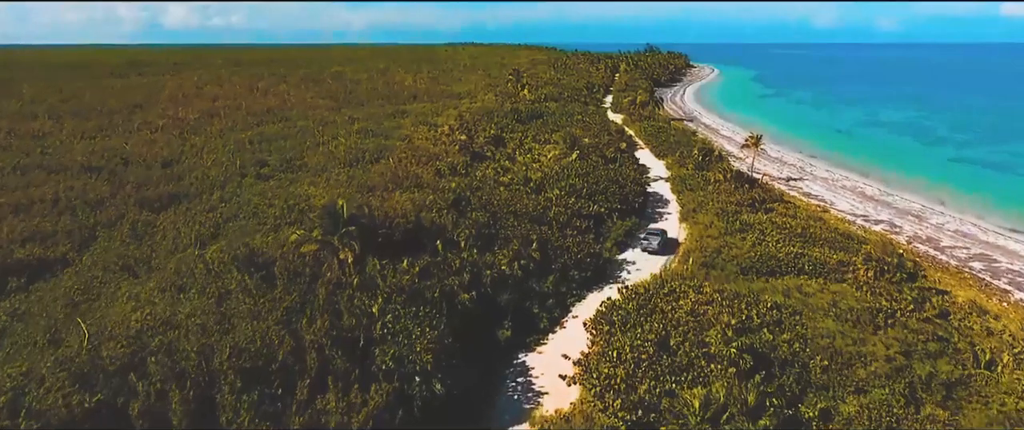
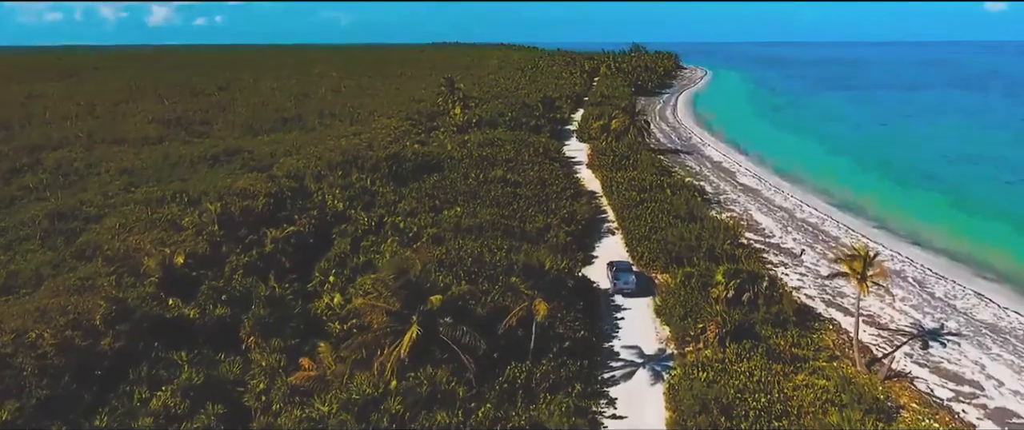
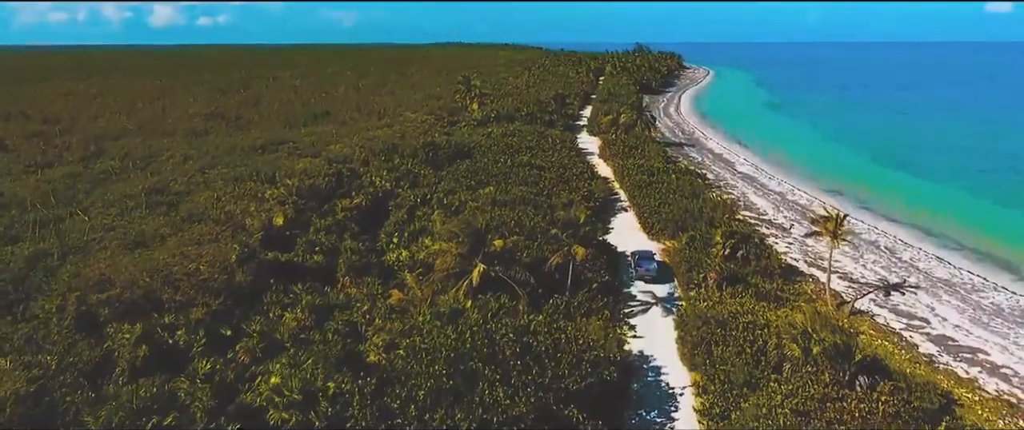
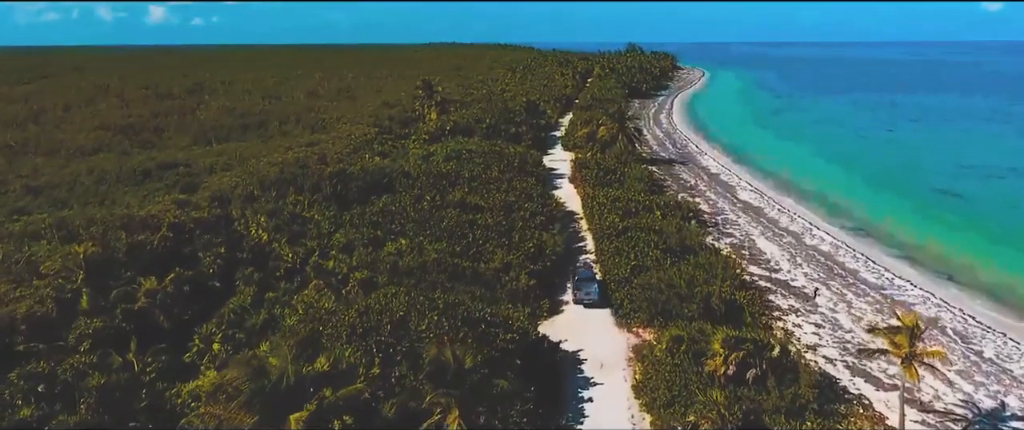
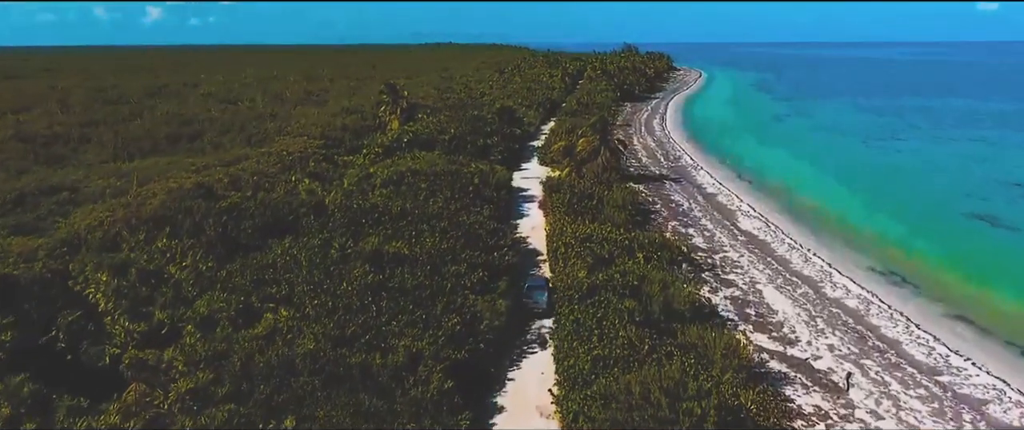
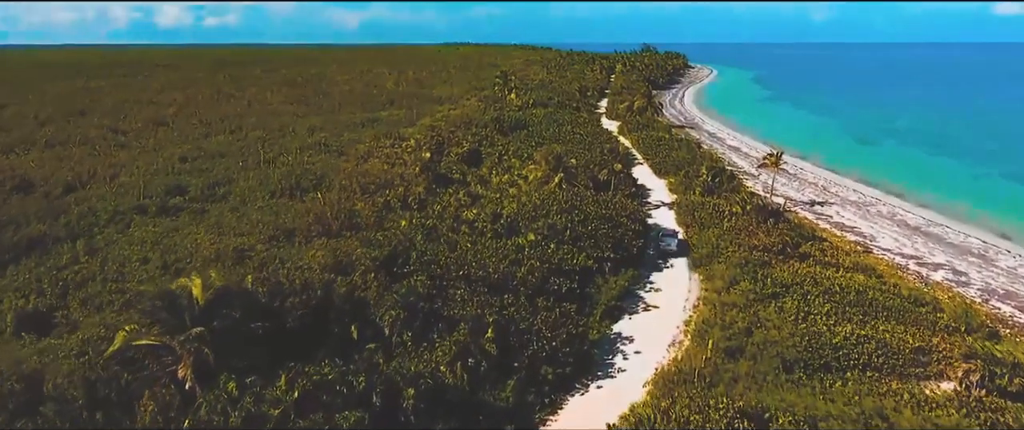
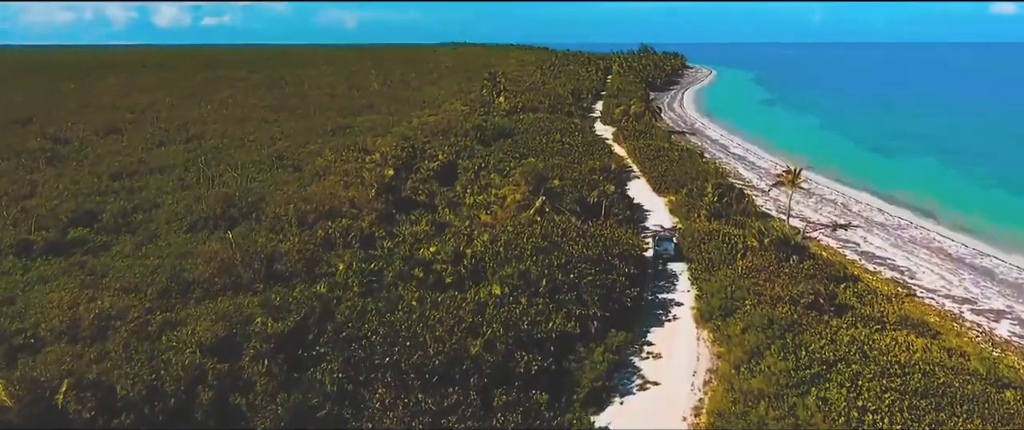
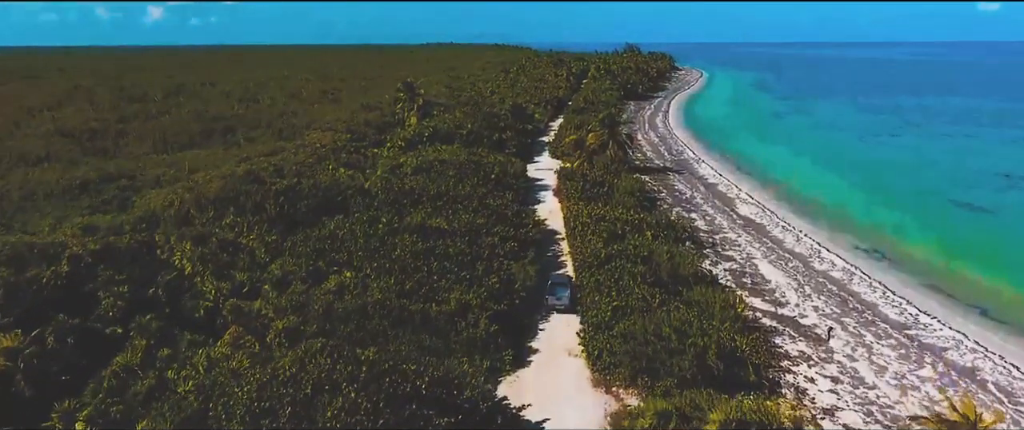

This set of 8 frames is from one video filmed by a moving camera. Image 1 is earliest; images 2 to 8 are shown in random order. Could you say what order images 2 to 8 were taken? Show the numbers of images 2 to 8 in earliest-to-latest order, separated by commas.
6, 7, 3, 2, 4, 8, 5
